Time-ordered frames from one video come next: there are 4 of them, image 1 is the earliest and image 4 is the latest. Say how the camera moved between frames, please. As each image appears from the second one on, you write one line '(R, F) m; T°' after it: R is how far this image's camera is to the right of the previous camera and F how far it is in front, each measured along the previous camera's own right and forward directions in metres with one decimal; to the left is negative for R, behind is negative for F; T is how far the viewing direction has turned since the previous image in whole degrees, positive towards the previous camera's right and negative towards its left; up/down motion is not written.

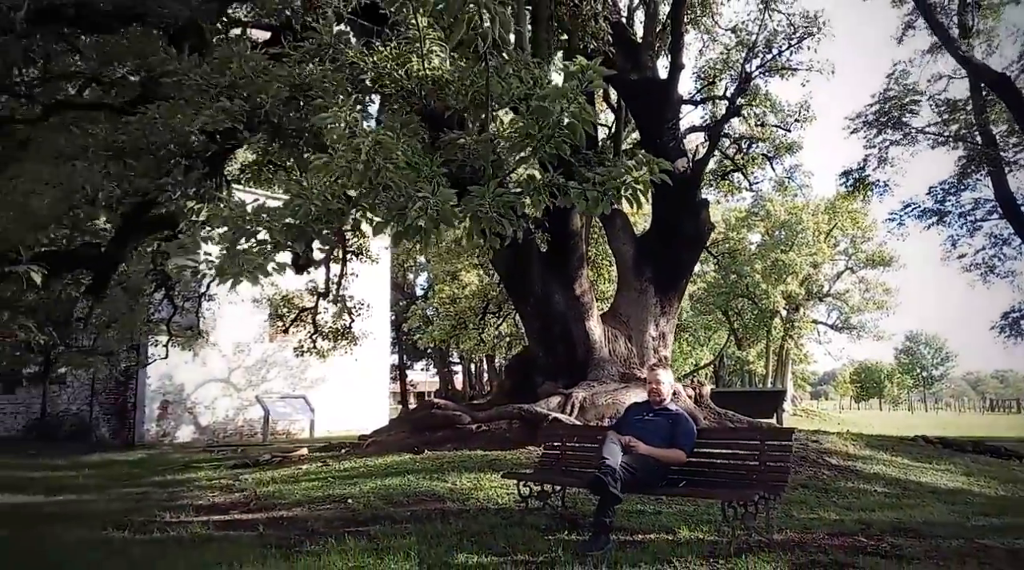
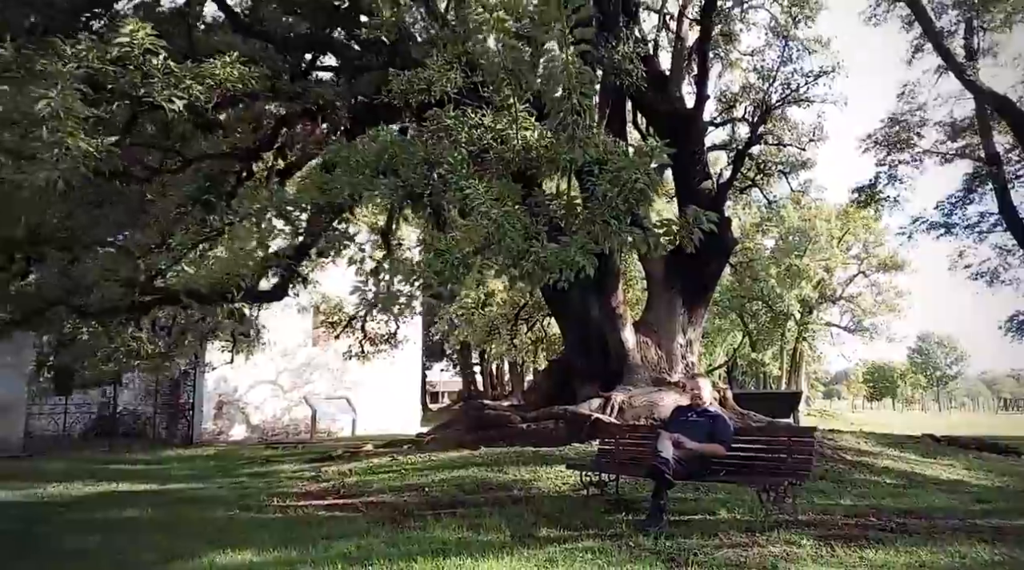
(-0.4, -1.1) m; -1°
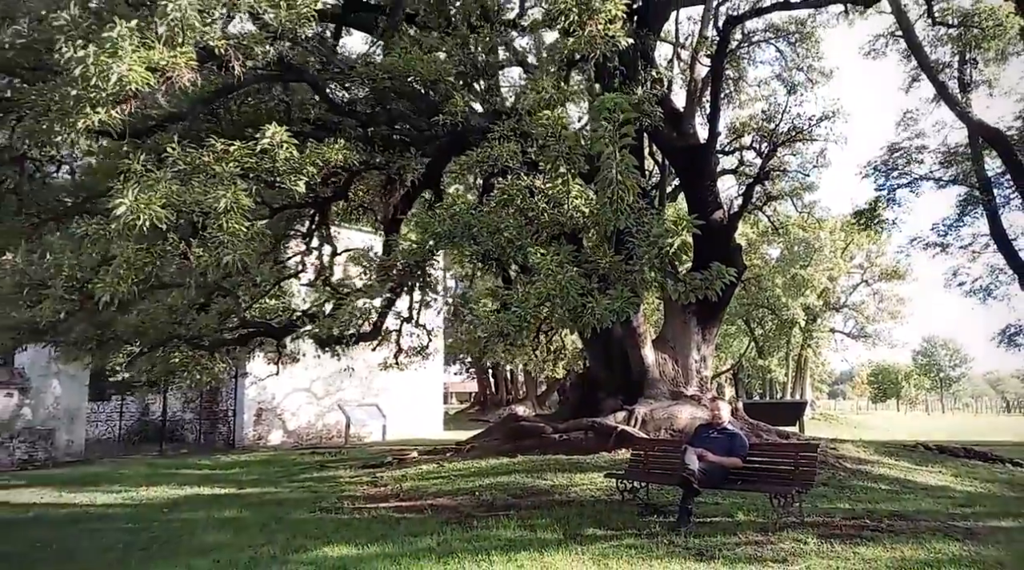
(-0.4, -1.2) m; 0°
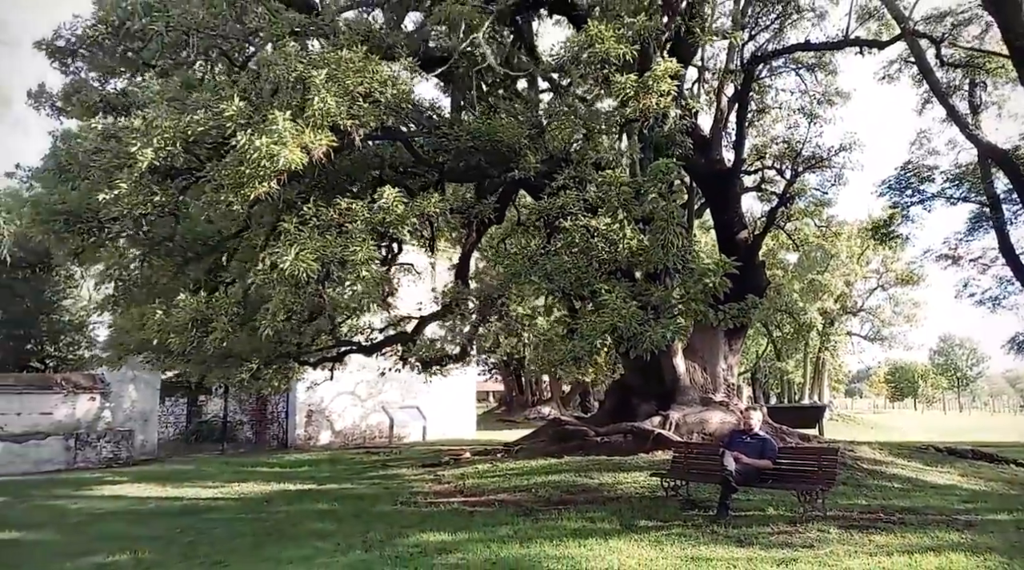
(-0.5, -1.3) m; -1°
